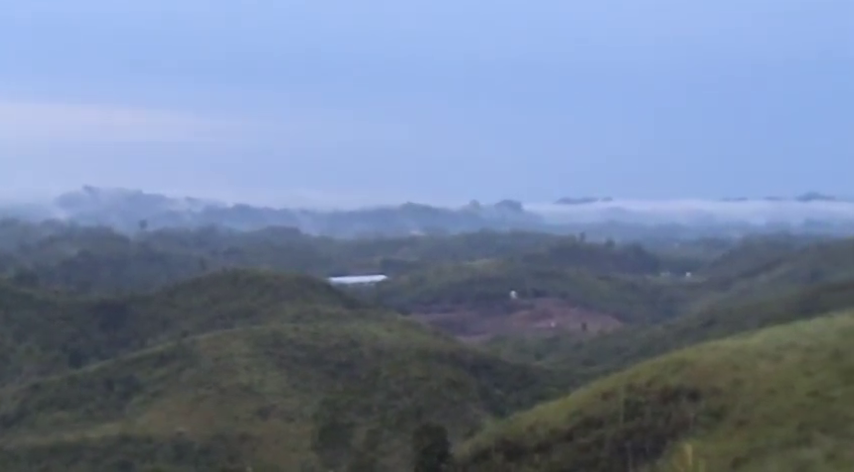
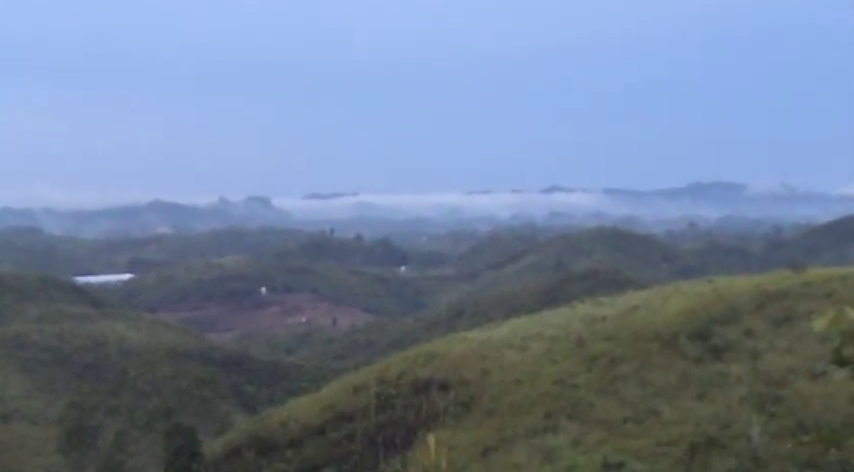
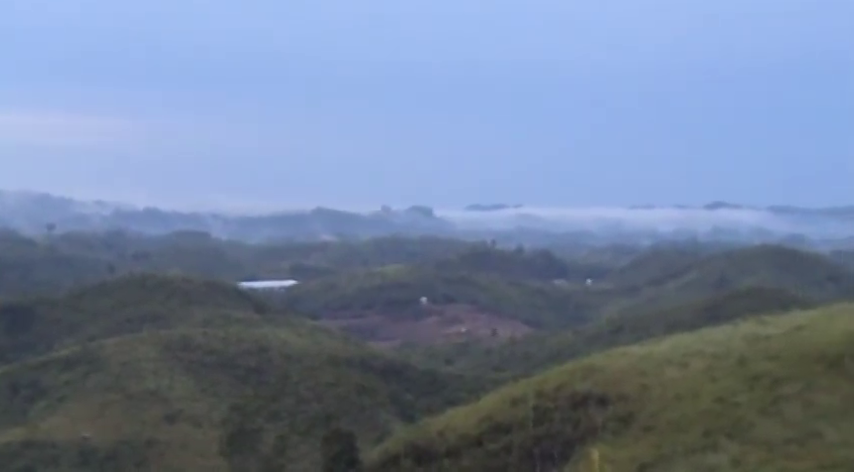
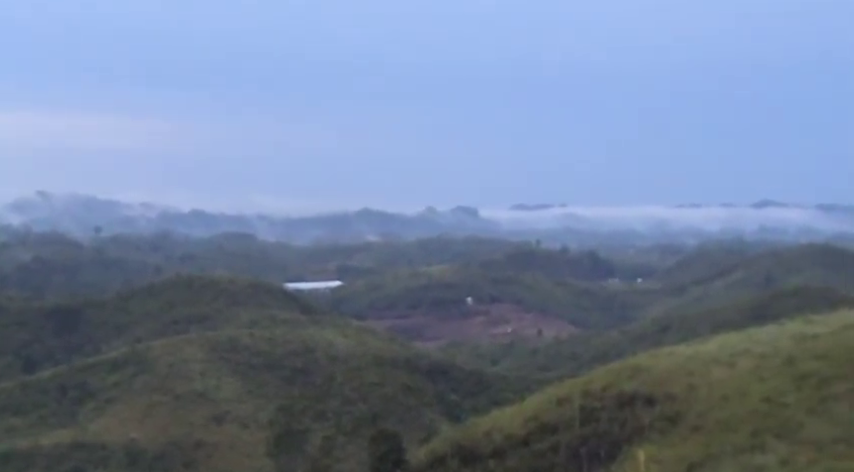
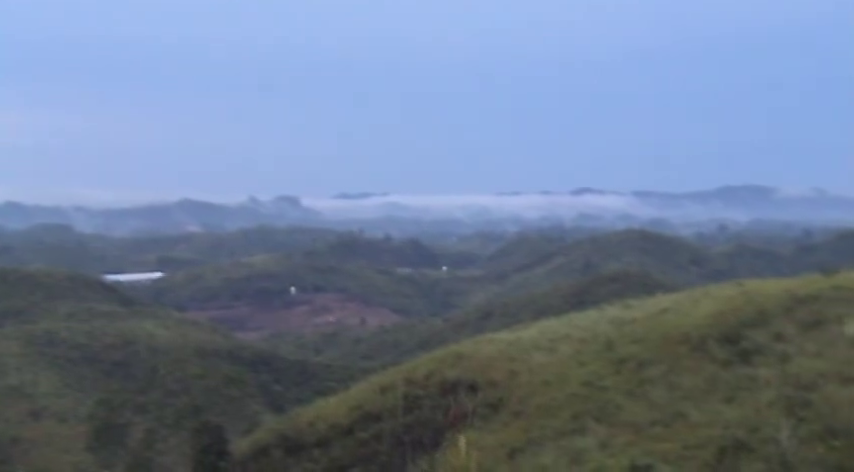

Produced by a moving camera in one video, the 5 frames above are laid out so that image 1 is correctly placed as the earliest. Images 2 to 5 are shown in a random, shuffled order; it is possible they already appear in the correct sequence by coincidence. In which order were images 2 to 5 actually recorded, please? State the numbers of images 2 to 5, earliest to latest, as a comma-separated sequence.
4, 3, 5, 2
